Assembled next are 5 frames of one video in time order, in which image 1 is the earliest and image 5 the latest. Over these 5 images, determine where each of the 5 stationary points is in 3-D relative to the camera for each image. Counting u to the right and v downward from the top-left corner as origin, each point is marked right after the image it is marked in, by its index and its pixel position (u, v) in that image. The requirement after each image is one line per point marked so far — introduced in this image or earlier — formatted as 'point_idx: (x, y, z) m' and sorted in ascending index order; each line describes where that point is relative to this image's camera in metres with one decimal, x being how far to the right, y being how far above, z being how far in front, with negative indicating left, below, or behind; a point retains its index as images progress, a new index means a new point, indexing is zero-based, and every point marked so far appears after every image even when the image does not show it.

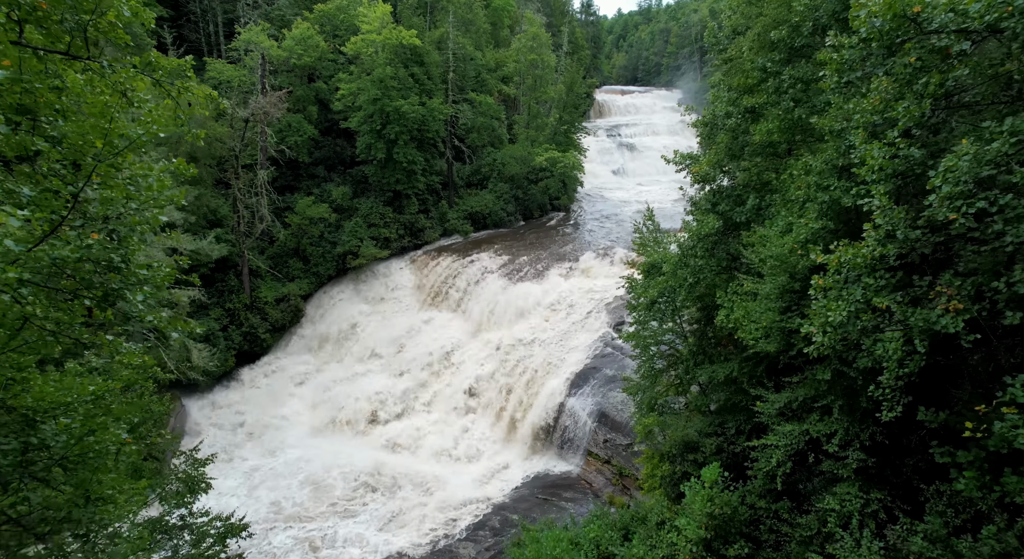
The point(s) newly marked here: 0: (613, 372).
0: (+2.7, -2.5, +17.5) m
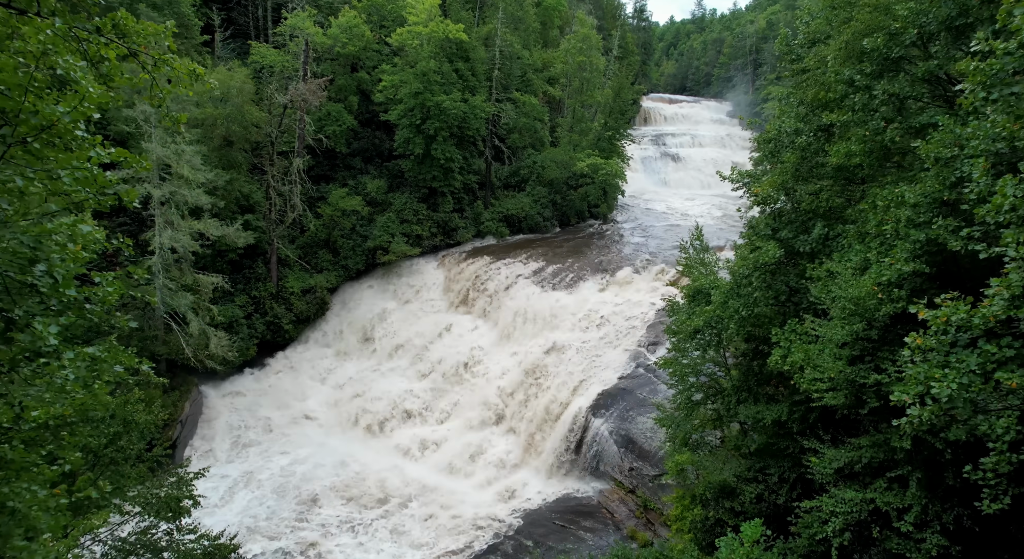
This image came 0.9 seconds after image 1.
0: (+3.4, -2.9, +16.5) m
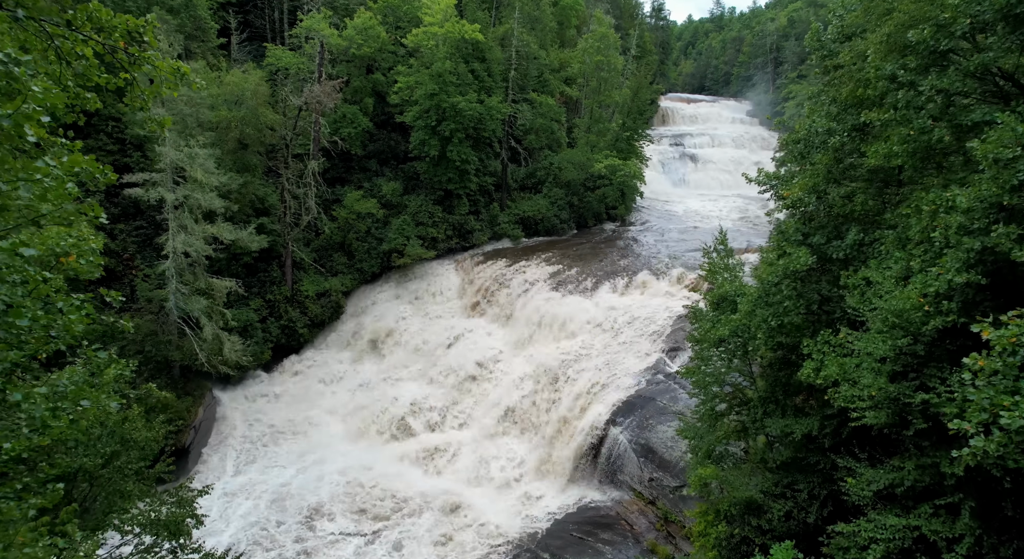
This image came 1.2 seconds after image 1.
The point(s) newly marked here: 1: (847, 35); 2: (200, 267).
0: (+3.8, -3.0, +16.1) m
1: (+6.0, +4.4, +11.6) m
2: (-7.8, +0.3, +16.2) m
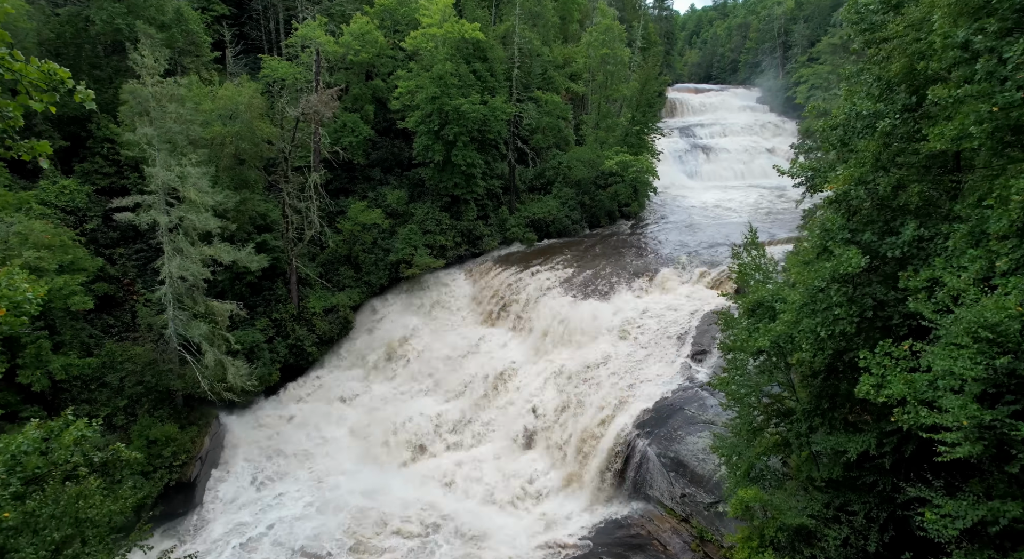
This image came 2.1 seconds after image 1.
0: (+4.2, -3.1, +15.1) m
1: (+6.0, +4.4, +10.6) m
2: (-7.5, -0.2, +15.5) m
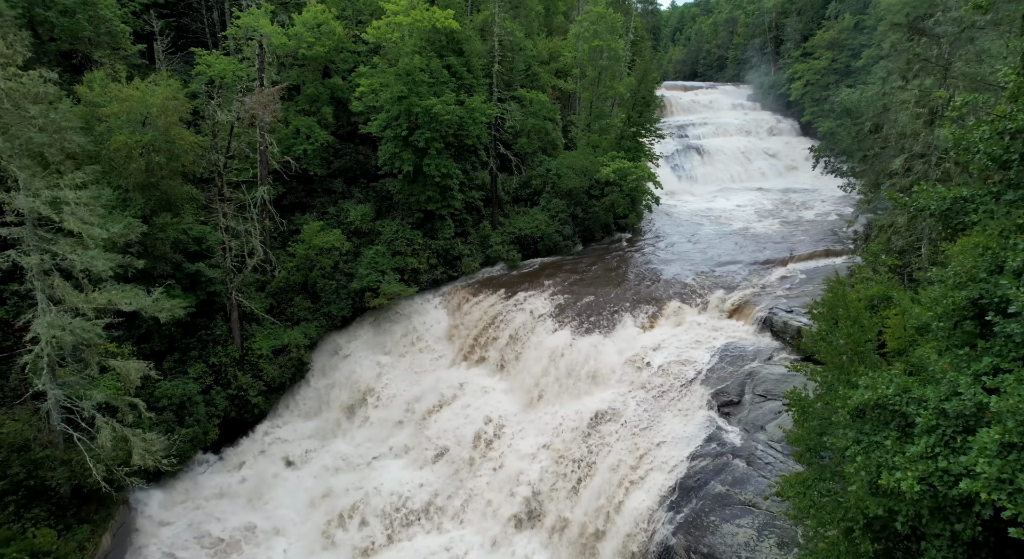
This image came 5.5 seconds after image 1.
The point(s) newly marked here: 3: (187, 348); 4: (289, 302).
0: (+4.0, -3.9, +11.9) m
1: (+5.7, +3.6, +7.4) m
2: (-7.8, -1.3, +11.9) m
3: (-8.7, -1.8, +17.2) m
4: (-6.8, -0.7, +19.8) m
